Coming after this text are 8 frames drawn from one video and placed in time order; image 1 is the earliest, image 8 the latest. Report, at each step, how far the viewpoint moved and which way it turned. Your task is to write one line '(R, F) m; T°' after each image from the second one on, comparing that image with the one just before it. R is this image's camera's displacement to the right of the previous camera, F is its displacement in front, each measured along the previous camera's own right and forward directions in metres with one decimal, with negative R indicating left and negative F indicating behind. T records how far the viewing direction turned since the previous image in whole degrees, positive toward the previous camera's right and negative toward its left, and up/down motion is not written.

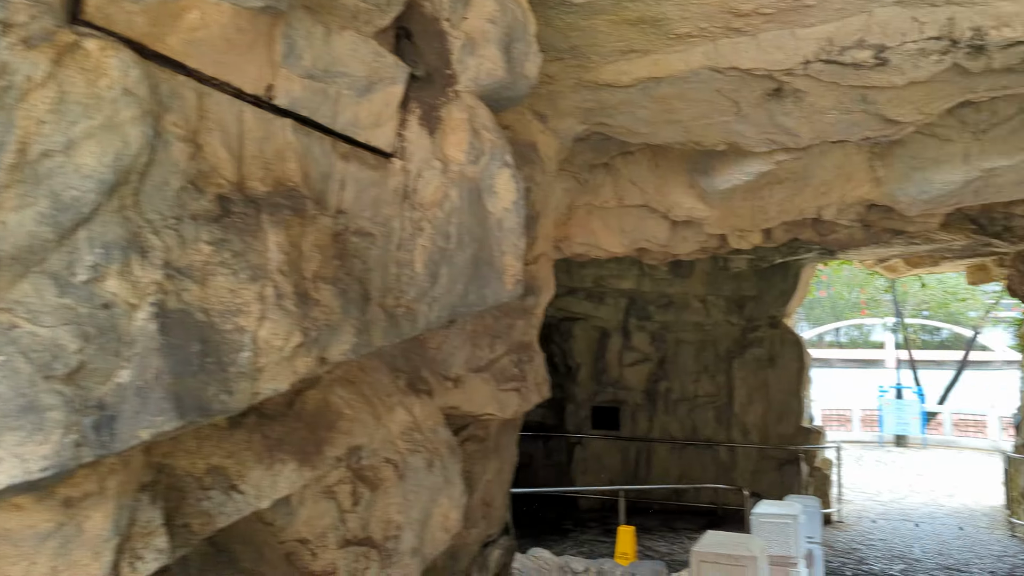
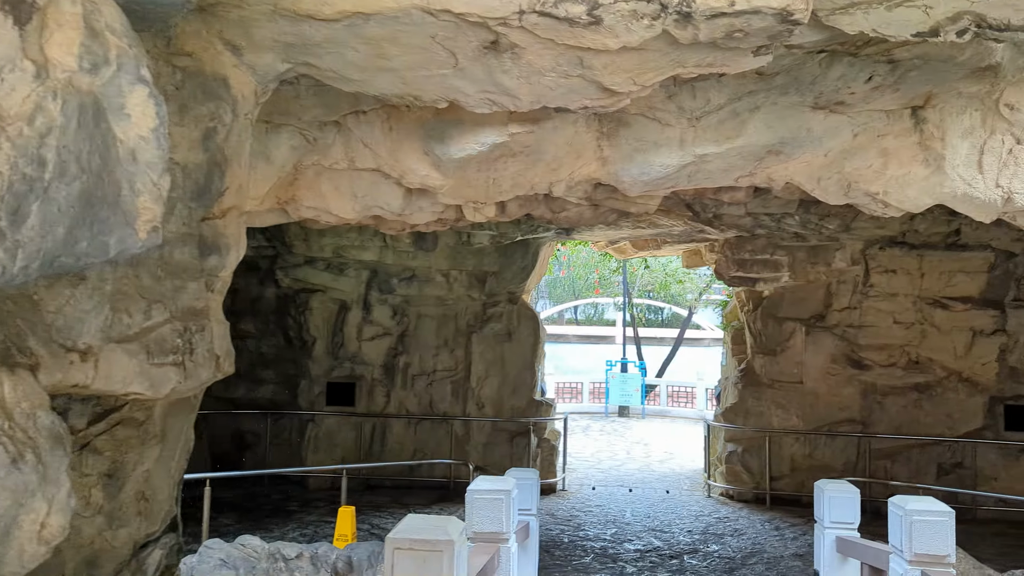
(+0.2, +0.2) m; +17°
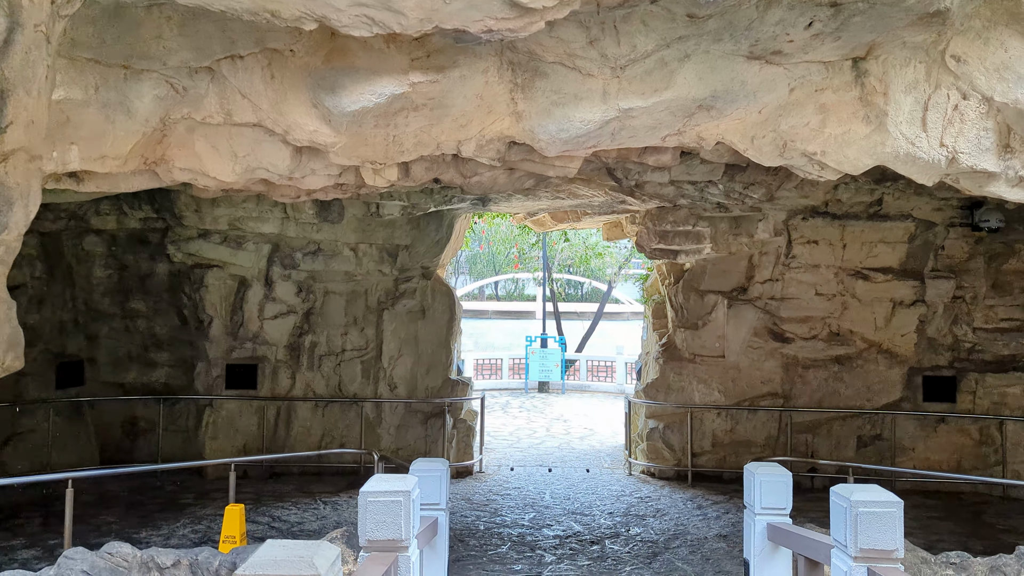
(+0.1, +0.5) m; +5°
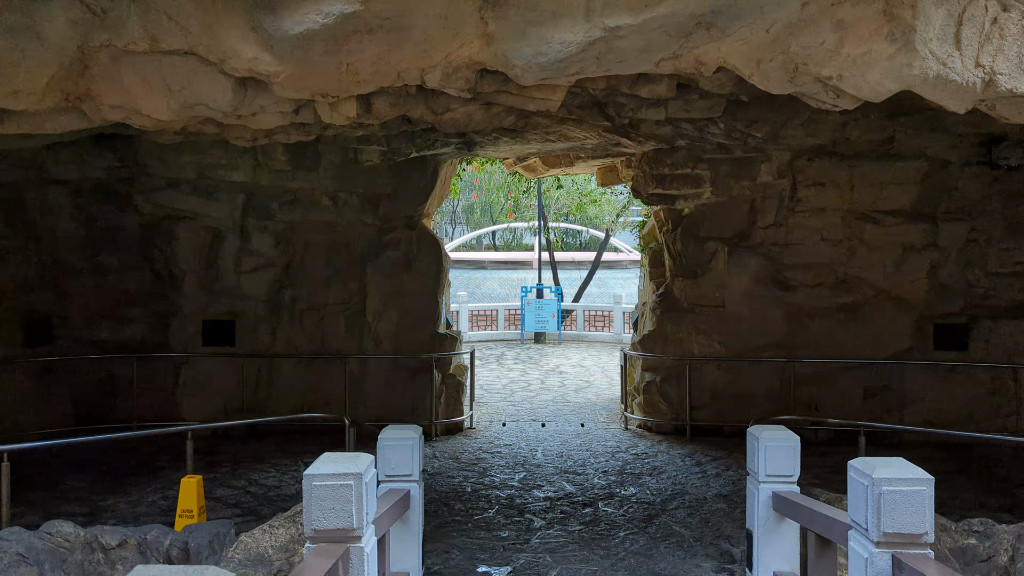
(+0.1, +0.5) m; 0°
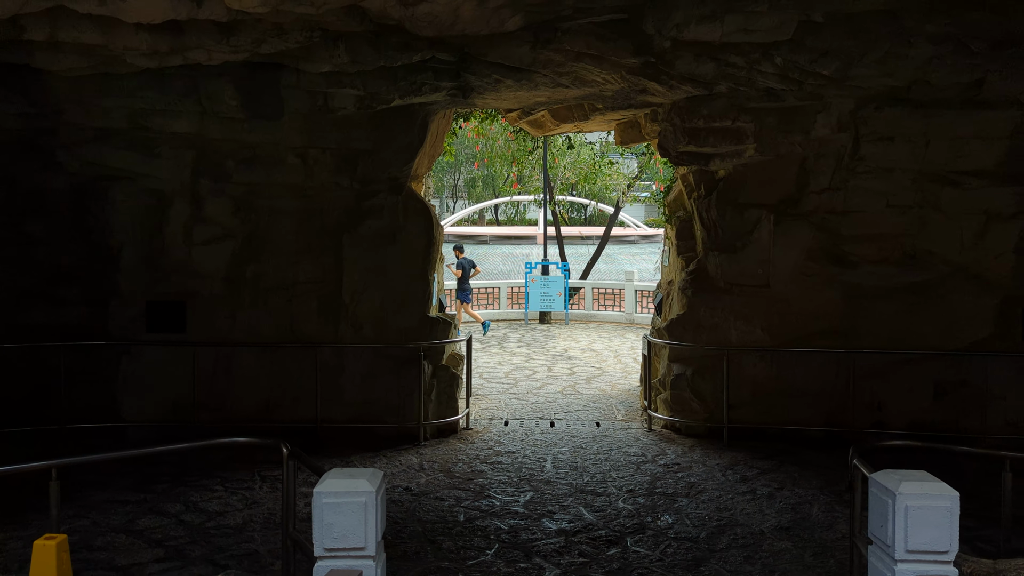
(0.0, +1.5) m; 0°
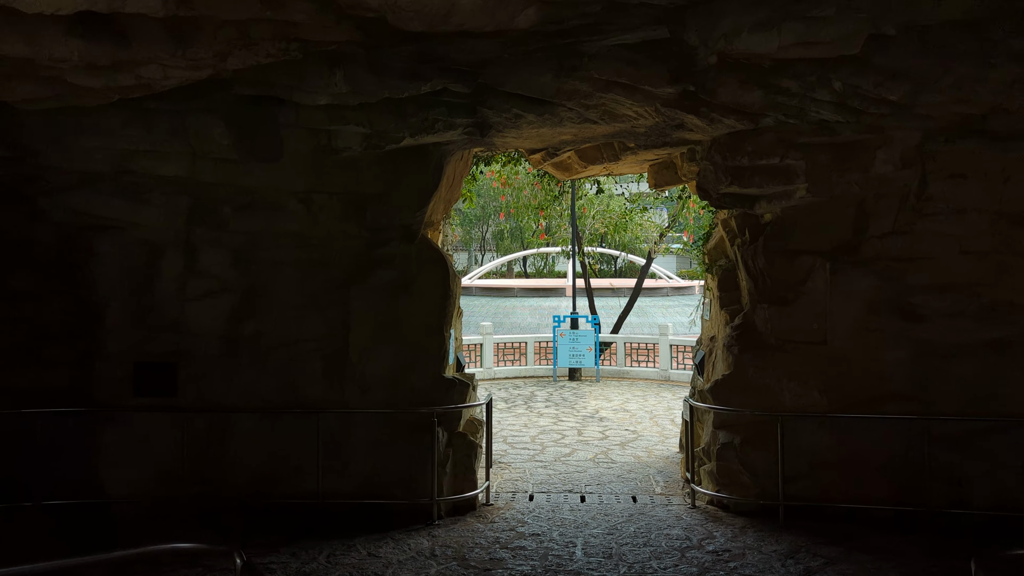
(+0.1, +0.8) m; -2°
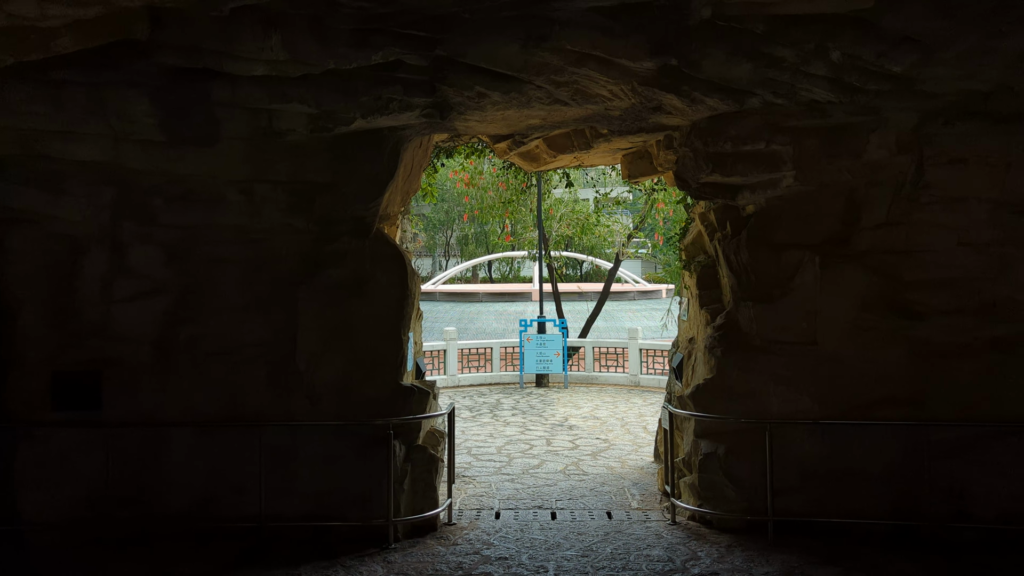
(0.0, +0.6) m; +2°
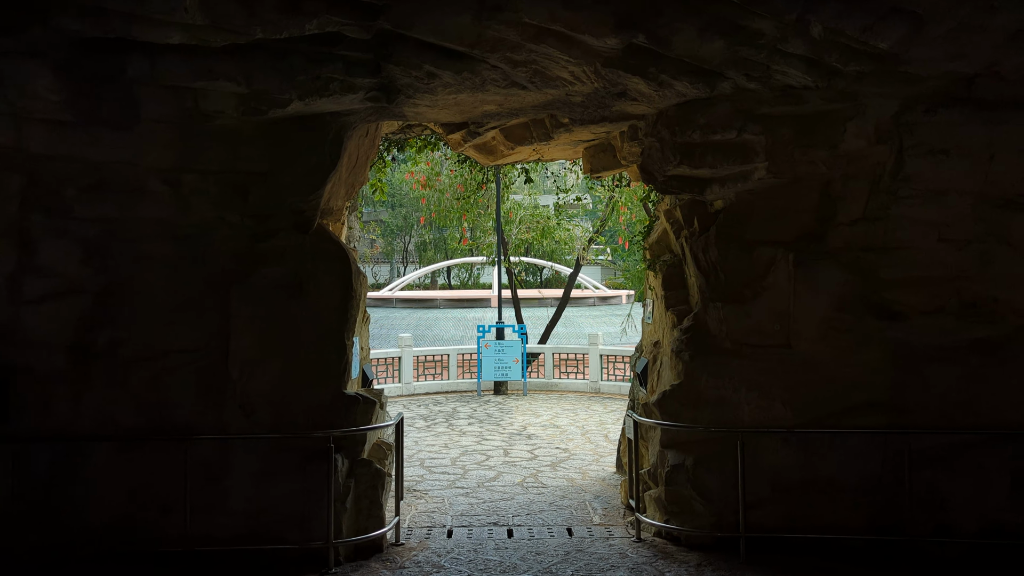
(0.0, +0.5) m; +3°
